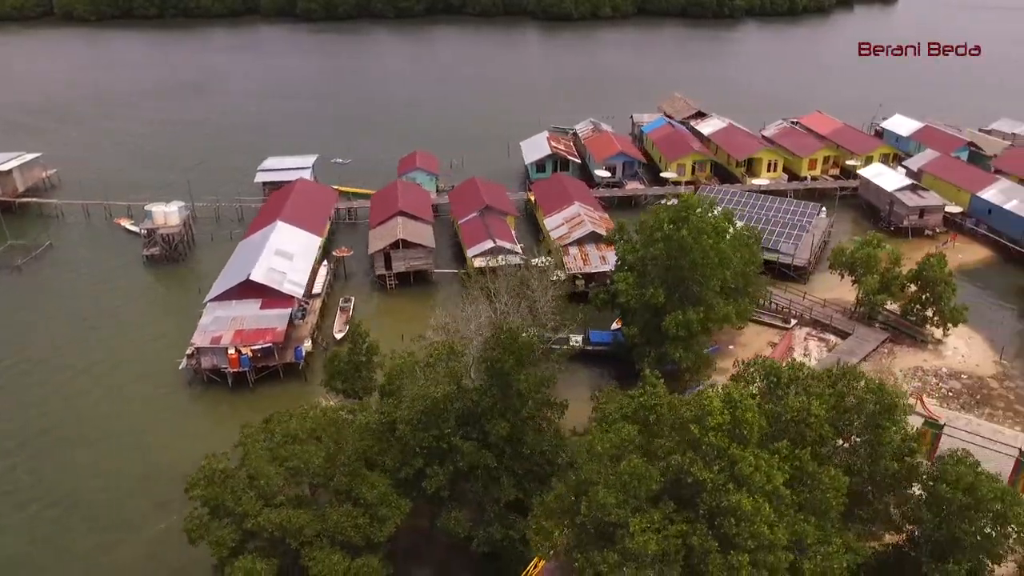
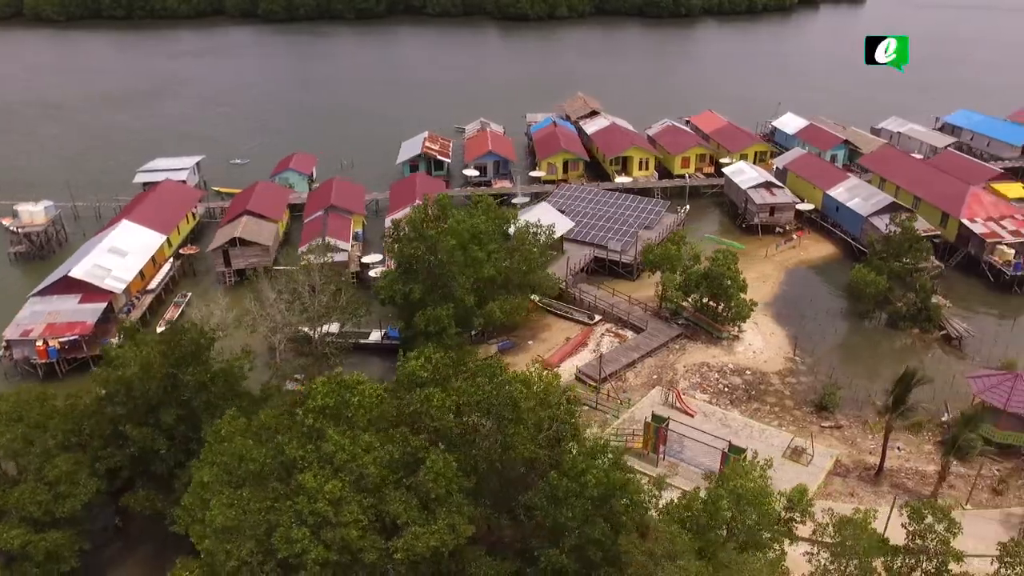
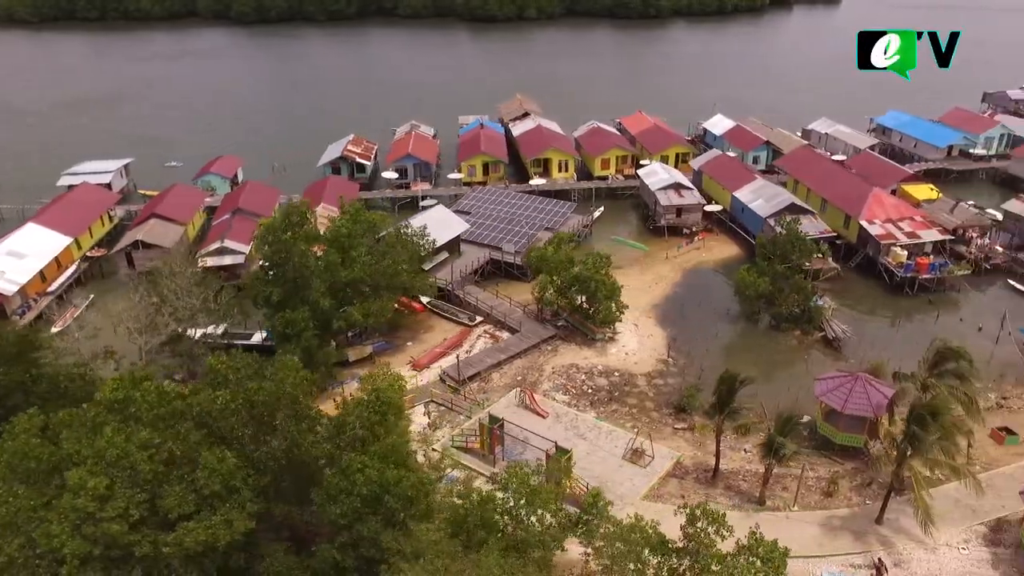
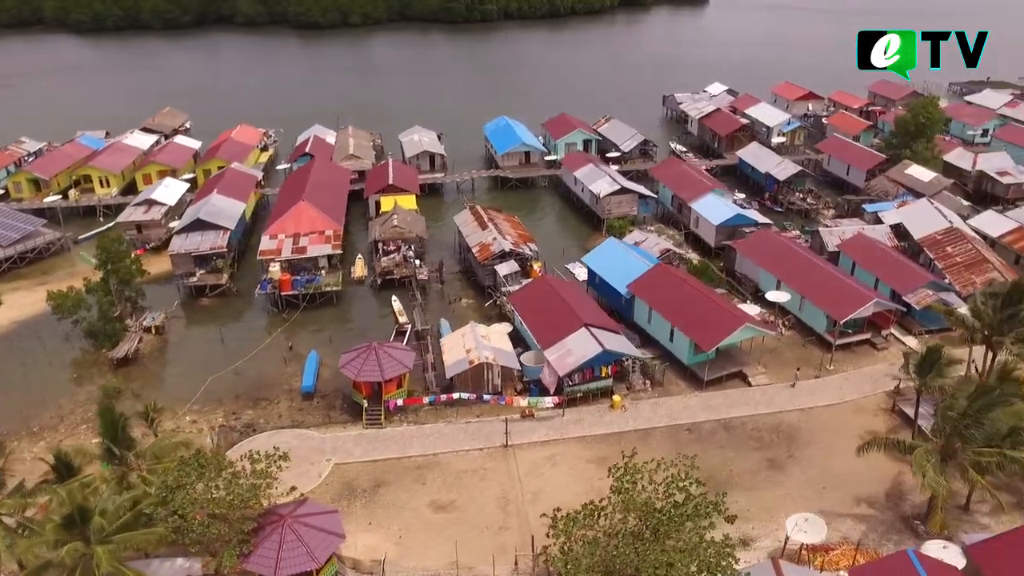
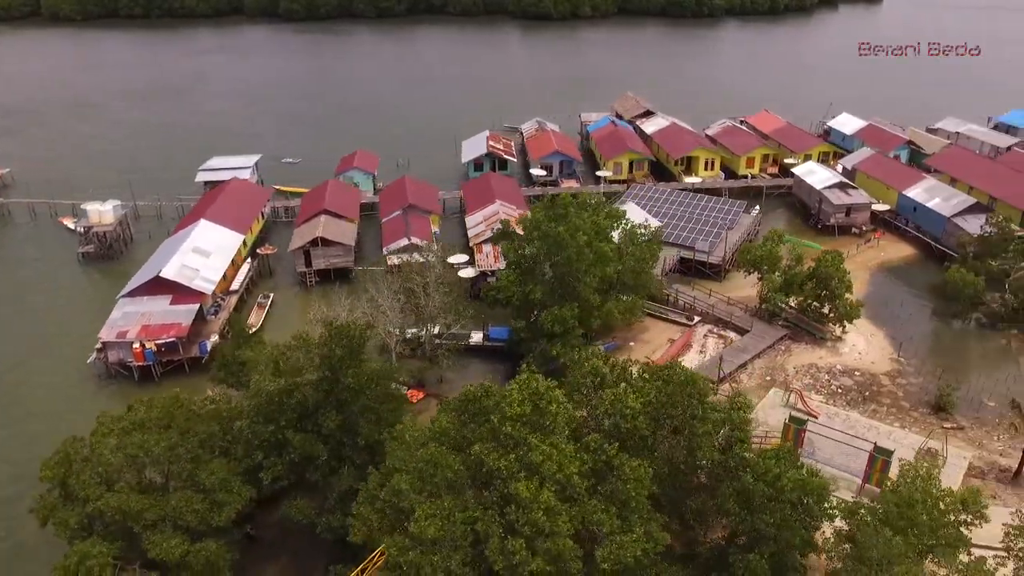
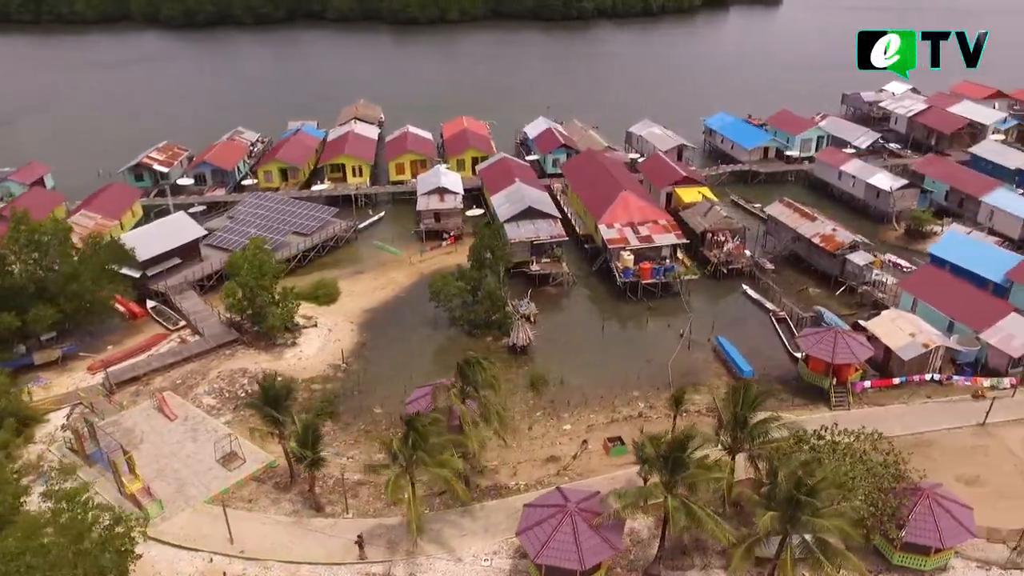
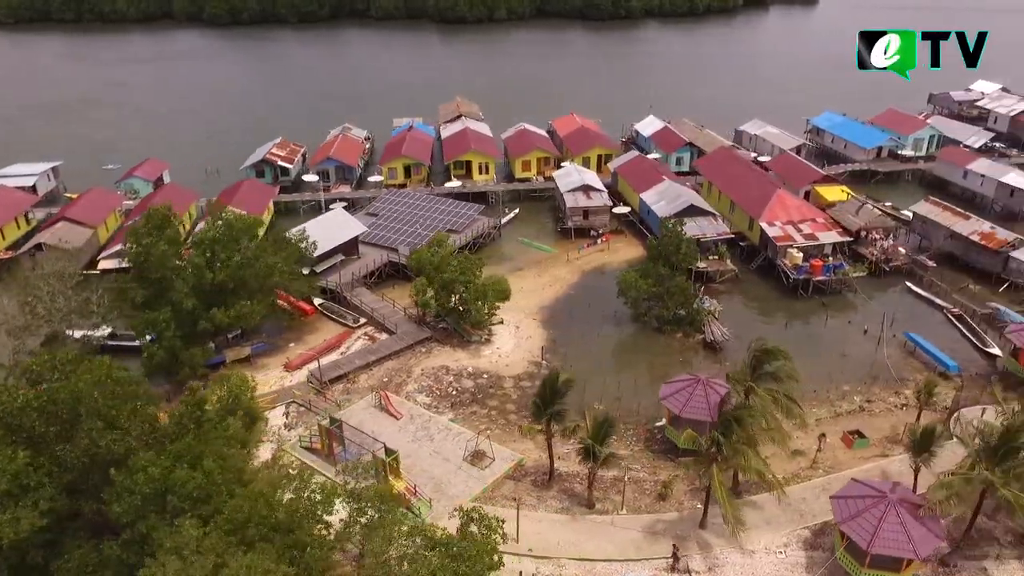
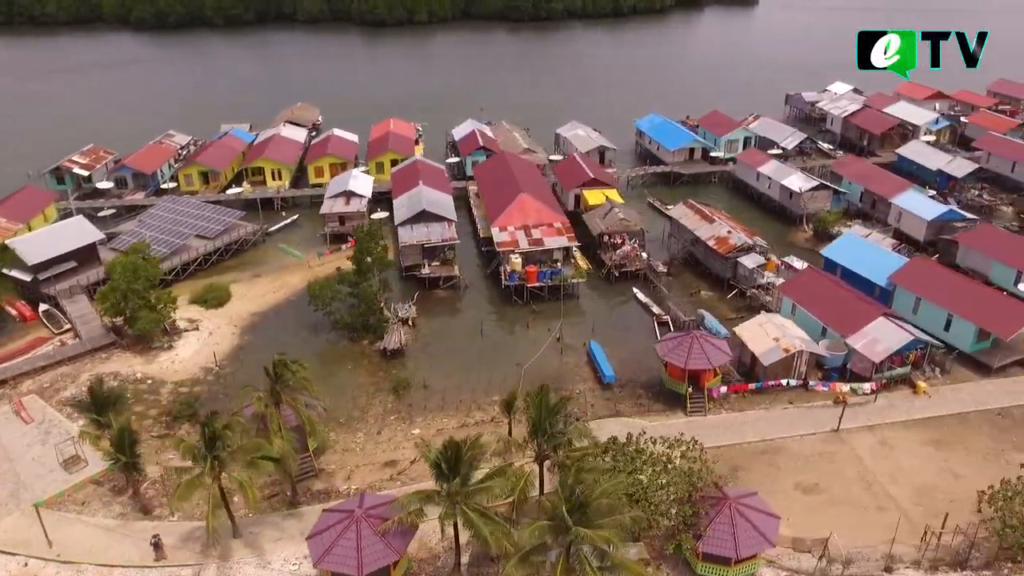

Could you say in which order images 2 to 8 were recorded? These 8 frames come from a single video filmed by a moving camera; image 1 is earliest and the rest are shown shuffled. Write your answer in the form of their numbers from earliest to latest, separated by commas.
5, 2, 3, 7, 6, 8, 4
